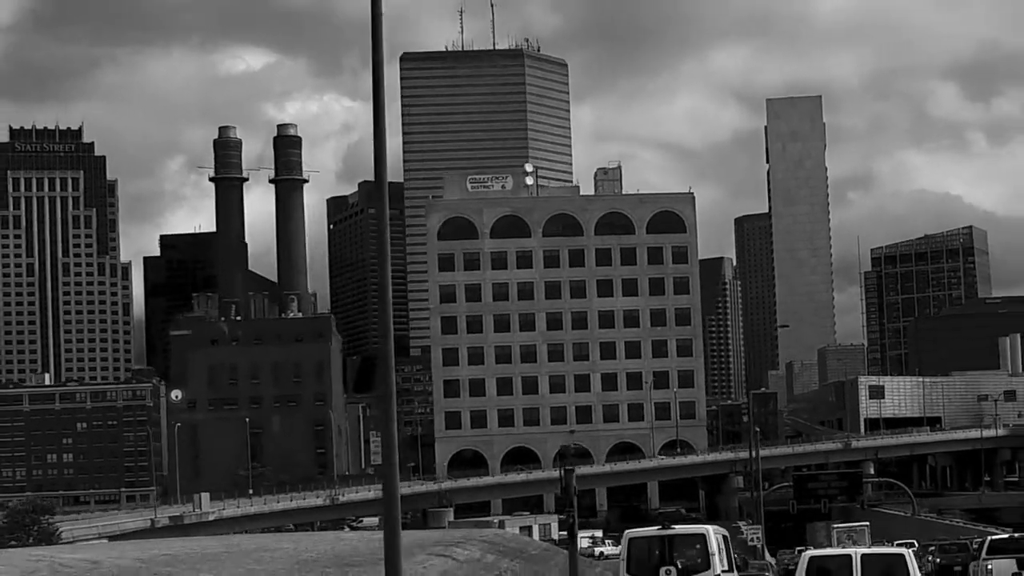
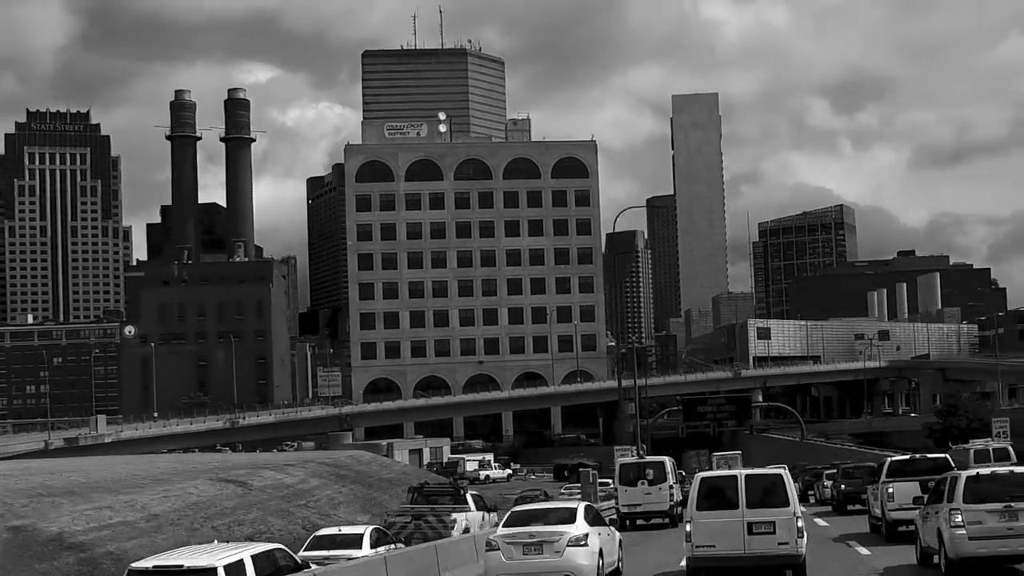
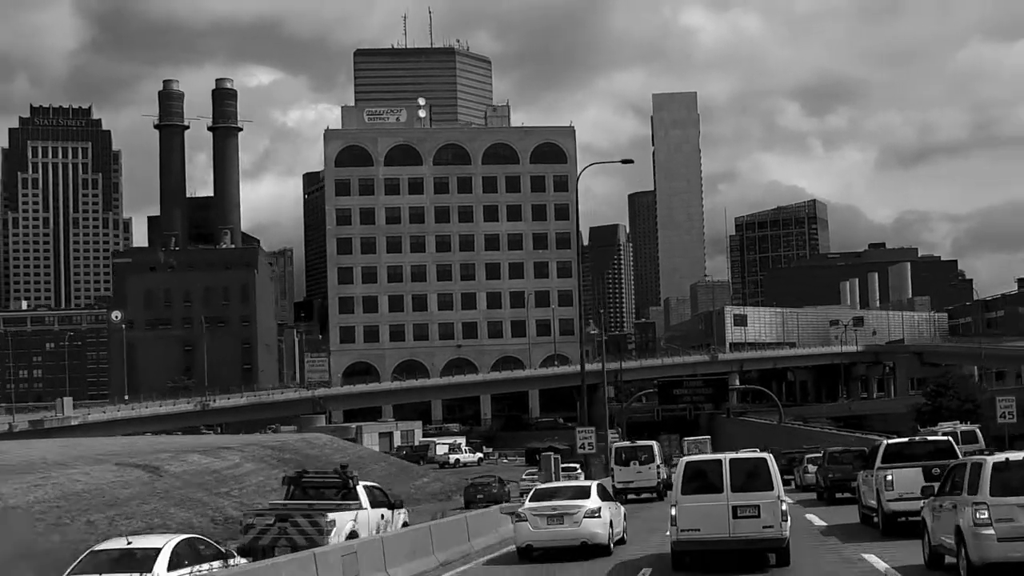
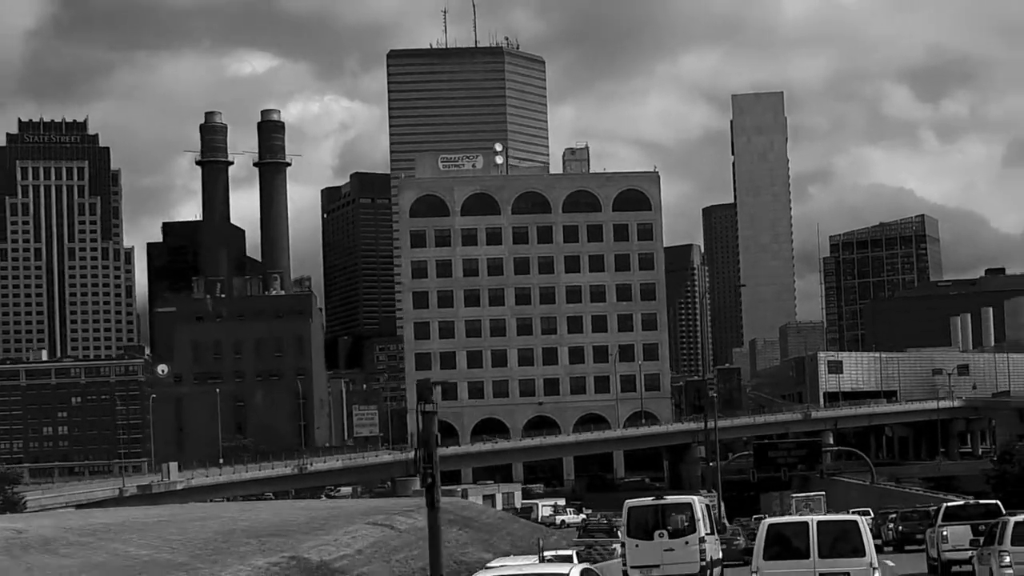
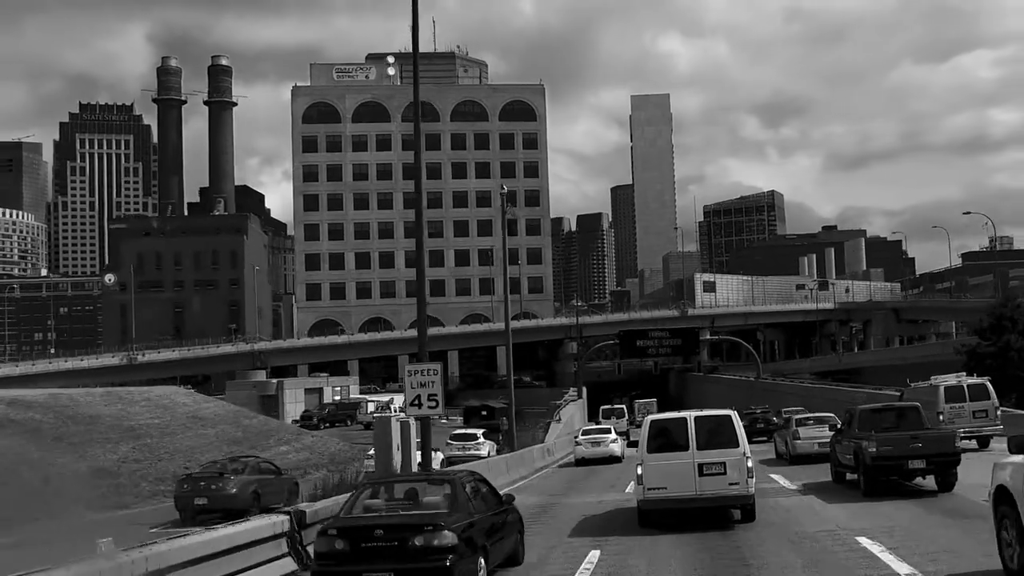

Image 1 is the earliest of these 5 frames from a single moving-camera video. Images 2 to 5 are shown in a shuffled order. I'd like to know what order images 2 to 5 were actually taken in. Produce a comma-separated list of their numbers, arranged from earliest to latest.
4, 2, 3, 5
